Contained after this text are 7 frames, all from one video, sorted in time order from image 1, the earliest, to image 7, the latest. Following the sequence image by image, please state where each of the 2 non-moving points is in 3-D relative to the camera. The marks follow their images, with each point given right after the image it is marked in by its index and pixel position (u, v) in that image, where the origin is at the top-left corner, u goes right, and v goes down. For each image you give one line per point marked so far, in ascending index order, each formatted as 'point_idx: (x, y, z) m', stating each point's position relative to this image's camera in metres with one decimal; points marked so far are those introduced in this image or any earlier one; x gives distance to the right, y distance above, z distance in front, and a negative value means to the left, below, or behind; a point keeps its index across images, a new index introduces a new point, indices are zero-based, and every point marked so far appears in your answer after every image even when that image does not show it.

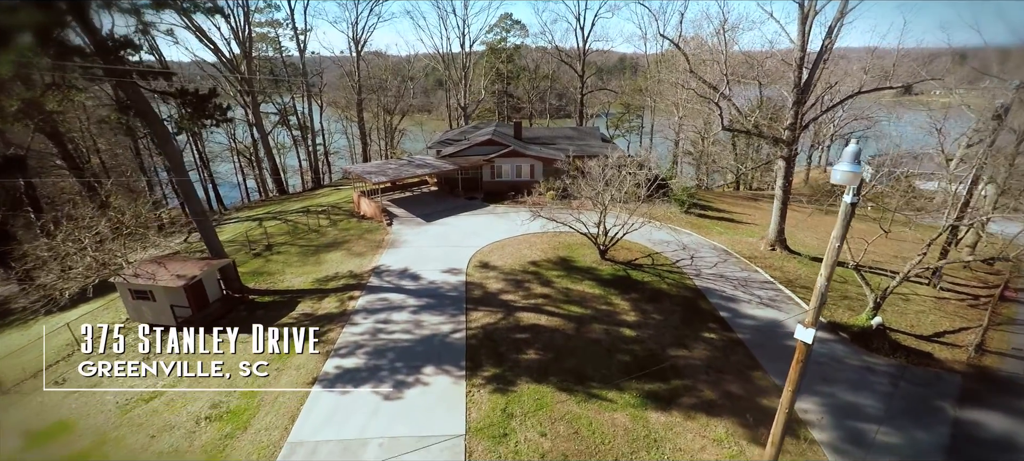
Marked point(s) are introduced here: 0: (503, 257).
0: (-0.3, -0.9, +14.6) m
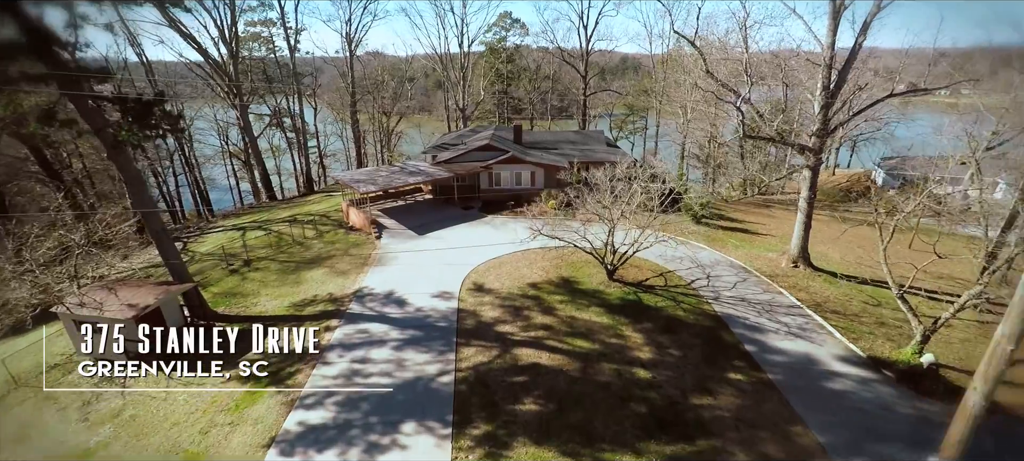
0: (-0.4, -1.5, +13.2) m
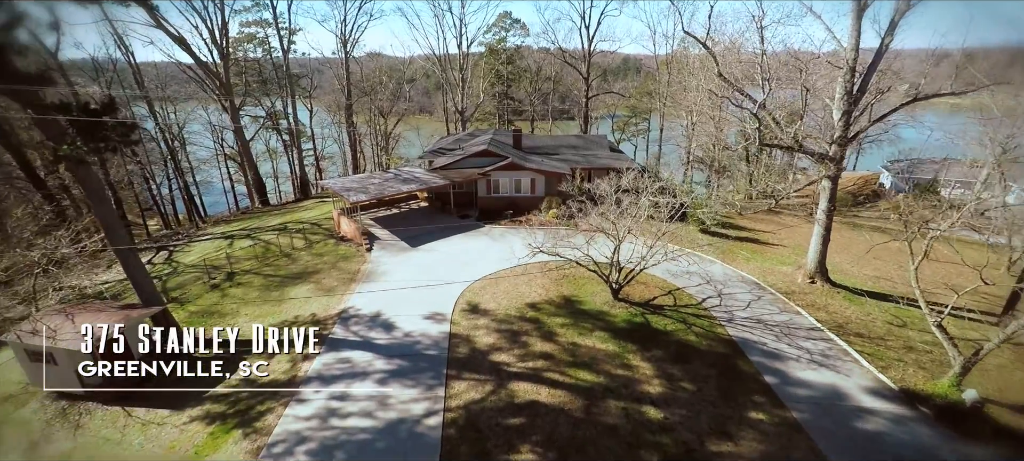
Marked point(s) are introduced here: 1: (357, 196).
0: (-0.4, -1.9, +12.3) m
1: (-6.3, +1.4, +17.3) m
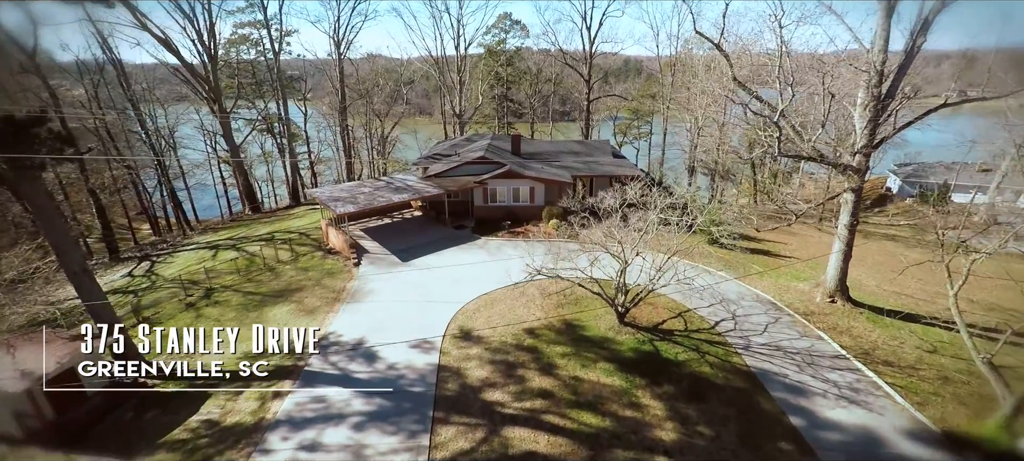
0: (-0.5, -2.4, +11.2) m
1: (-6.4, +0.9, +16.3) m
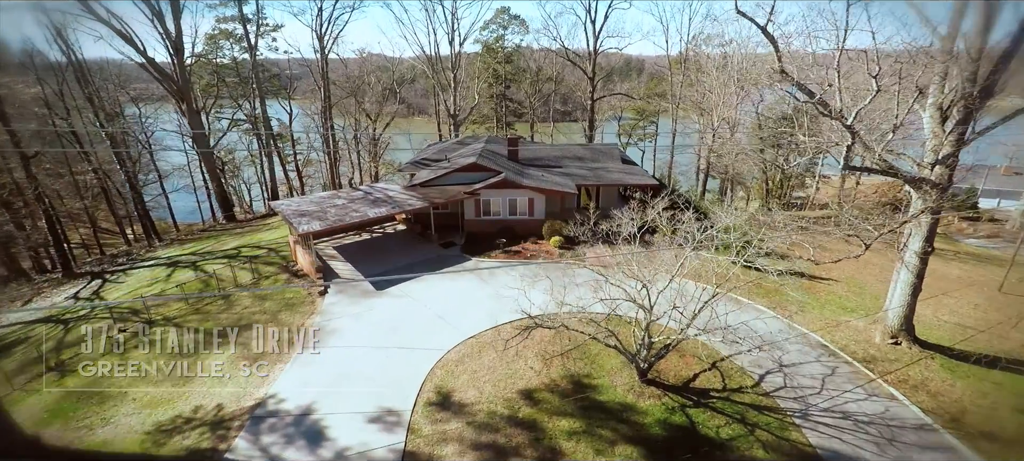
0: (-0.7, -3.0, +8.8) m
1: (-6.5, +0.2, +13.9) m
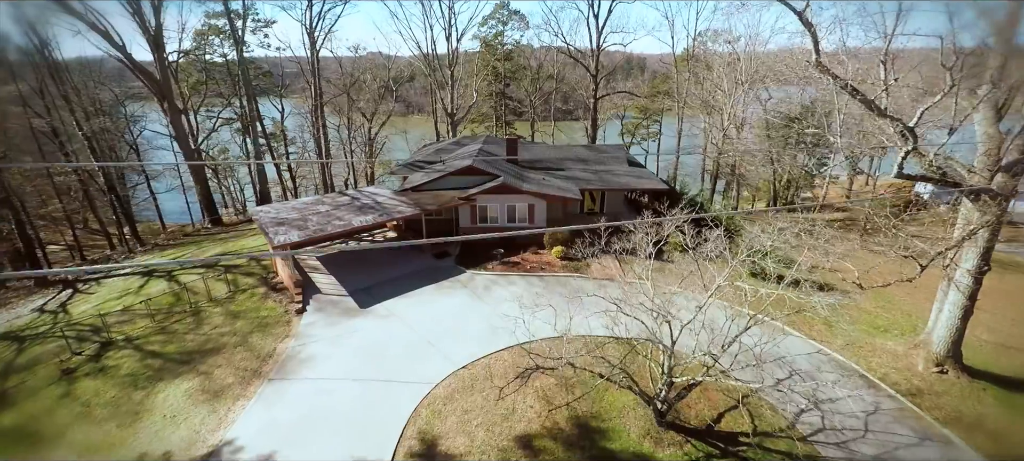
0: (-0.8, -3.4, +7.6) m
1: (-6.6, -0.1, +12.6) m
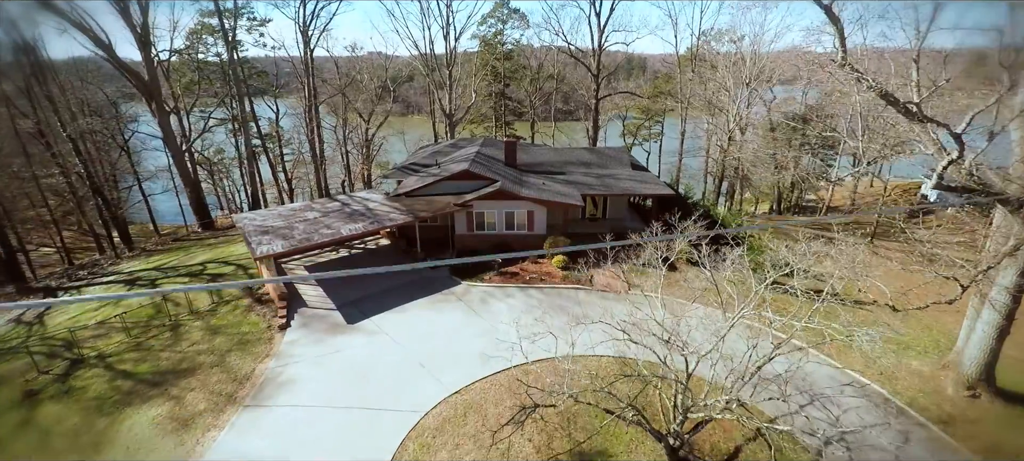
0: (-0.8, -3.6, +6.9) m
1: (-6.6, -0.3, +11.9) m
